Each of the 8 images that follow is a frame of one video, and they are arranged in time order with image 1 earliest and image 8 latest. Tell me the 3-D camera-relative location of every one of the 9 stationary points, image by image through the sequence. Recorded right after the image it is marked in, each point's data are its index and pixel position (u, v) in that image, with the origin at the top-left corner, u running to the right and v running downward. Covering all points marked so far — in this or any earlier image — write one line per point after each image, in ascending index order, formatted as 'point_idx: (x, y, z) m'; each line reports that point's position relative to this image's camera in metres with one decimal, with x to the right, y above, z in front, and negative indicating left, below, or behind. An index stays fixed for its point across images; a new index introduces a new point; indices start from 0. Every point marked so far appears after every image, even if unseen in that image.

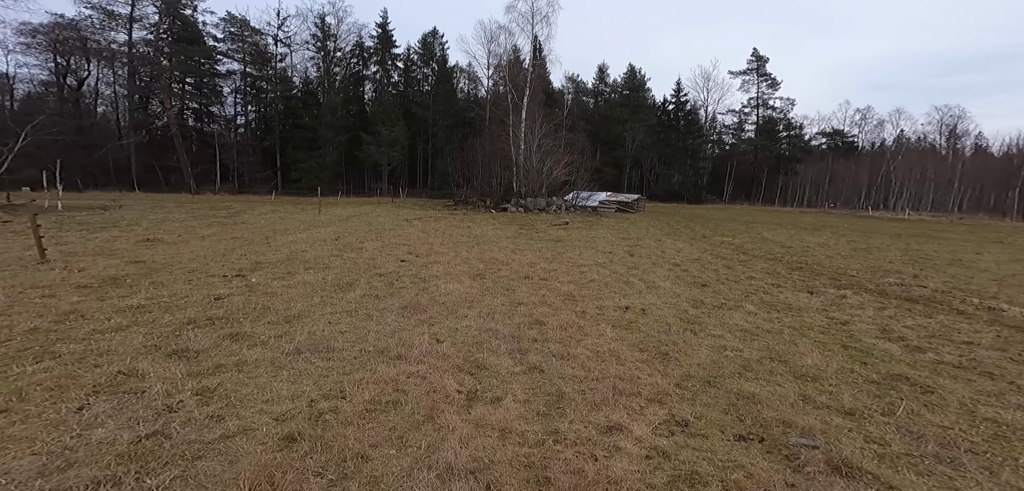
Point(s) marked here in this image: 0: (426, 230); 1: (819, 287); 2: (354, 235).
0: (-2.8, +0.5, +15.7) m
1: (+4.9, -0.7, +7.7) m
2: (-4.3, +0.3, +13.5) m
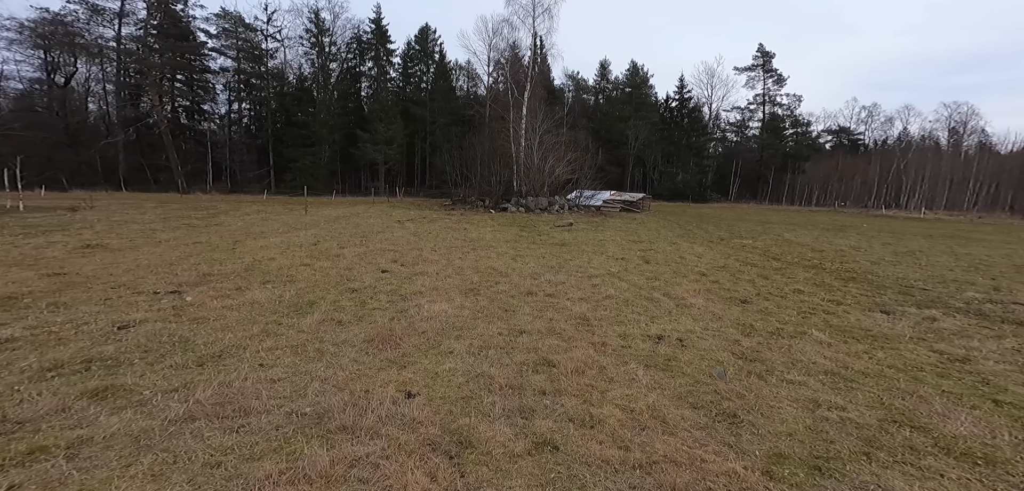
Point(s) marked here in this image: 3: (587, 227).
0: (-2.8, +0.4, +14.3) m
1: (+4.9, -0.8, +6.2) m
2: (-4.3, +0.2, +12.1) m
3: (+2.7, +0.7, +17.4) m
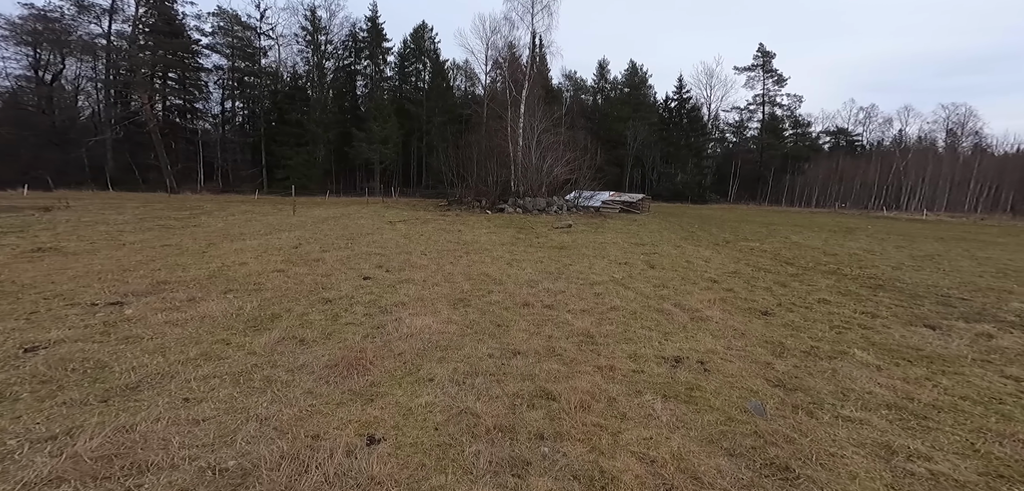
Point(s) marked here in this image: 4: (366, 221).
0: (-2.9, +0.3, +13.5) m
1: (+4.9, -0.8, +5.5) m
2: (-4.4, +0.1, +11.3) m
3: (+2.6, +0.6, +16.7) m
4: (-5.4, +0.9, +17.6) m
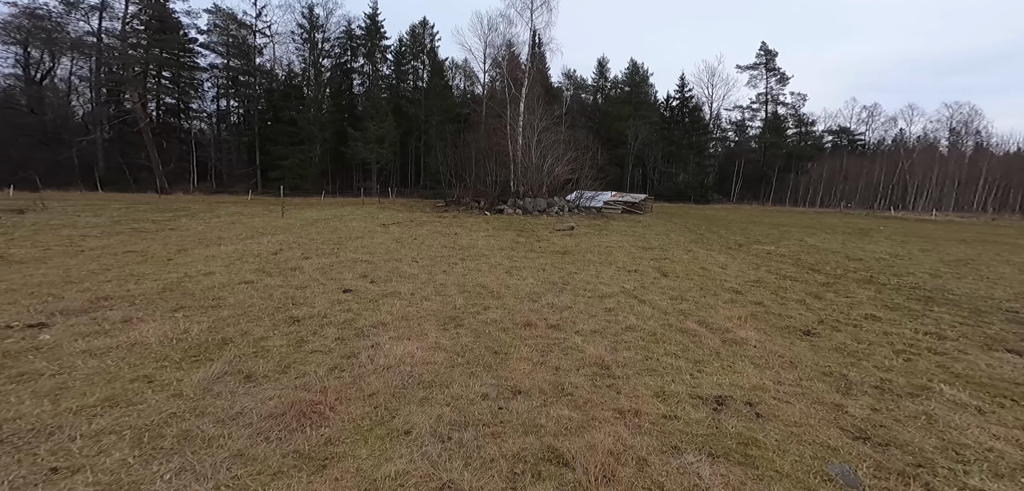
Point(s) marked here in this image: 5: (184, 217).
0: (-2.9, +0.2, +12.7) m
1: (+4.9, -0.9, +4.6) m
2: (-4.4, 0.0, +10.4) m
3: (+2.6, +0.5, +15.8) m
4: (-5.4, +0.8, +16.7) m
5: (-11.0, +1.0, +16.2) m
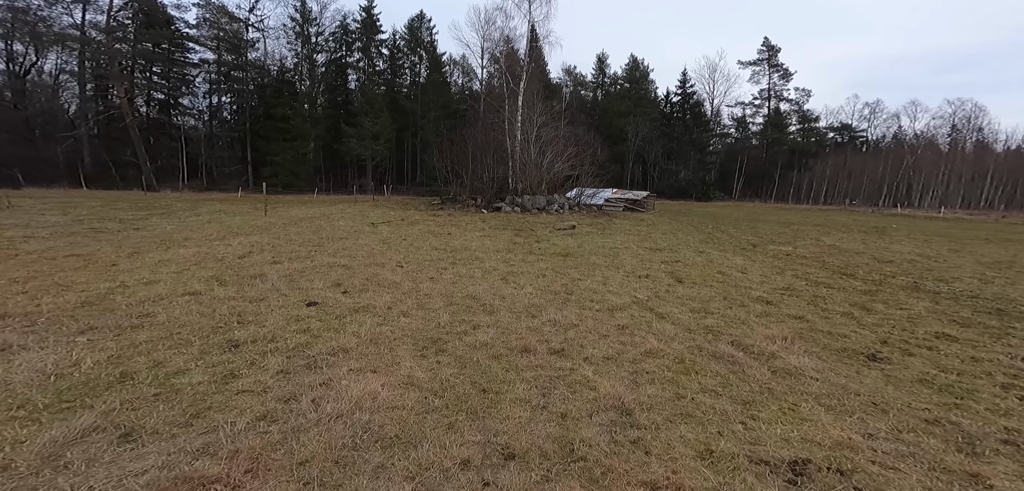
0: (-3.0, +0.2, +11.6) m
1: (+4.8, -1.0, +3.6) m
2: (-4.5, -0.1, +9.4) m
3: (+2.5, +0.5, +14.8) m
4: (-5.4, +0.8, +15.7) m
5: (-11.1, +1.0, +15.1) m
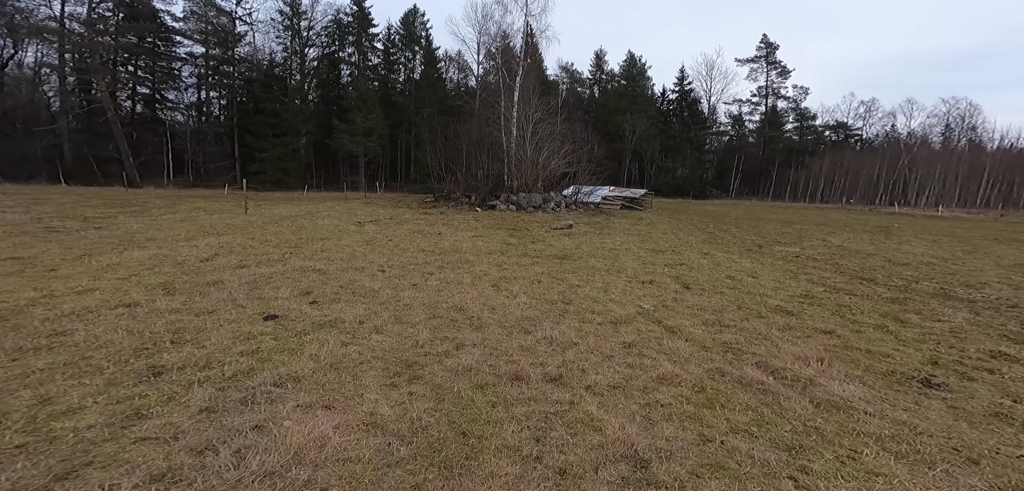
0: (-3.2, +0.1, +10.9) m
1: (+4.7, -1.1, +2.9) m
2: (-4.6, -0.1, +8.6) m
3: (+2.3, +0.5, +14.1) m
4: (-5.7, +0.8, +14.9) m
5: (-11.3, +1.0, +14.3) m
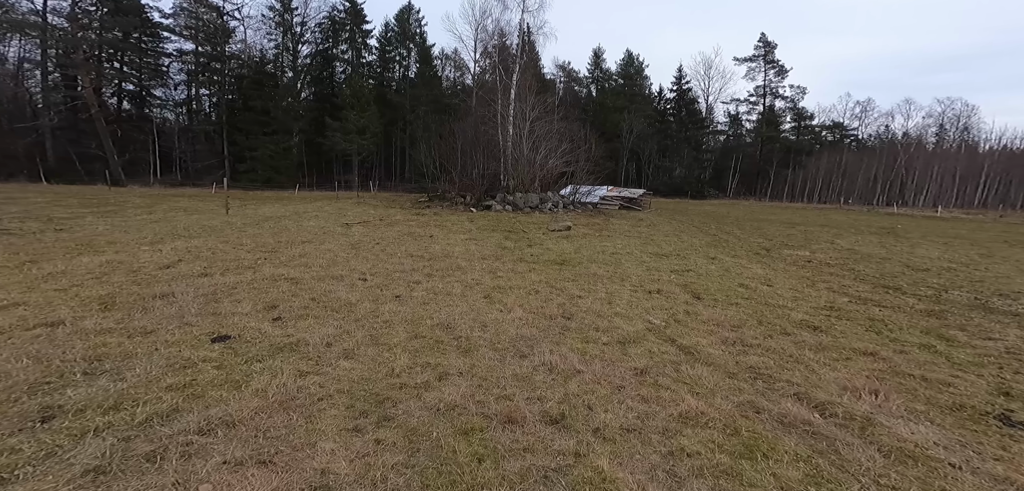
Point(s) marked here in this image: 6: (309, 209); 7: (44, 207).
0: (-3.3, +0.1, +10.2) m
1: (+4.7, -1.2, +2.3) m
2: (-4.7, -0.2, +7.9) m
3: (+2.2, +0.4, +13.4) m
4: (-5.8, +0.7, +14.2) m
5: (-11.5, +0.9, +13.5) m
6: (-7.9, +1.4, +18.7) m
7: (-14.3, +1.2, +14.5) m
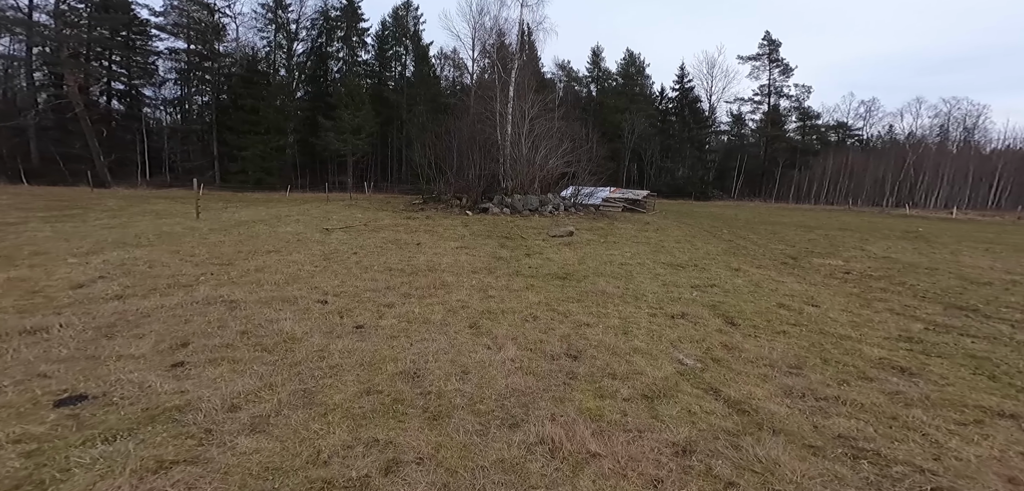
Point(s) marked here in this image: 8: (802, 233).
0: (-3.3, -0.1, +8.9) m
1: (+4.6, -1.3, +1.0) m
2: (-4.8, -0.3, +6.6) m
3: (+2.1, +0.2, +12.2) m
4: (-5.9, +0.5, +12.9) m
5: (-11.5, +0.7, +12.3) m
6: (-8.0, +1.2, +17.5) m
7: (-14.3, +1.0, +13.3) m
8: (+10.3, +0.4, +16.8) m
